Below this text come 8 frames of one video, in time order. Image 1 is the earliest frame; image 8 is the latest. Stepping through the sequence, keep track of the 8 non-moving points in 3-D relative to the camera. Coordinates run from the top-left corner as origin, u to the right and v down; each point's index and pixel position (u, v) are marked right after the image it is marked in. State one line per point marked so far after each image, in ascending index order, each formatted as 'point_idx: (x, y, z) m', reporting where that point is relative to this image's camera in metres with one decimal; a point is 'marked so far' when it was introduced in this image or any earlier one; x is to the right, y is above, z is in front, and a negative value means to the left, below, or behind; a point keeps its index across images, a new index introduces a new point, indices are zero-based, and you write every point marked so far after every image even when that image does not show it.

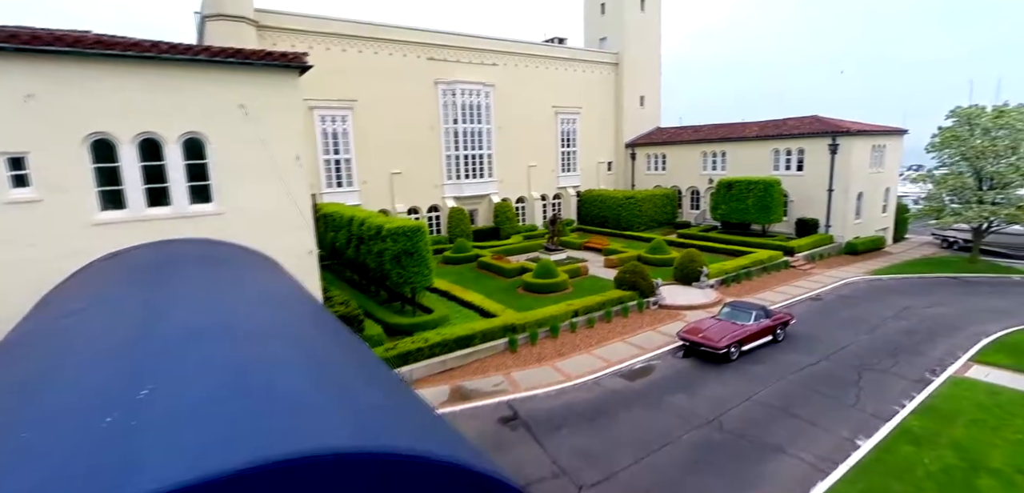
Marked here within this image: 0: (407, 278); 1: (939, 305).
0: (-3.7, -1.1, +17.3) m
1: (+17.4, -2.4, +19.6) m
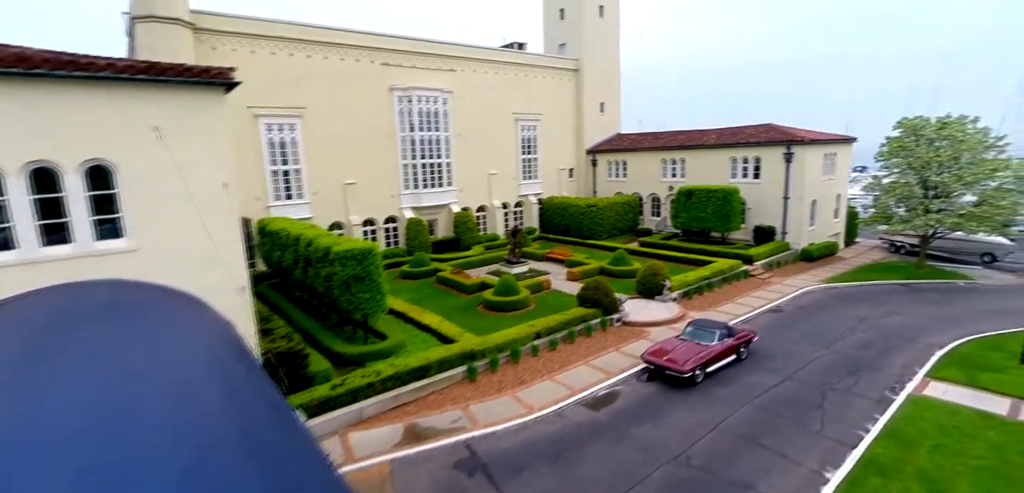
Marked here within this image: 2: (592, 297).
0: (-5.2, -1.9, +16.1) m
1: (+15.7, -2.8, +20.0) m
2: (+3.3, -2.1, +19.7) m
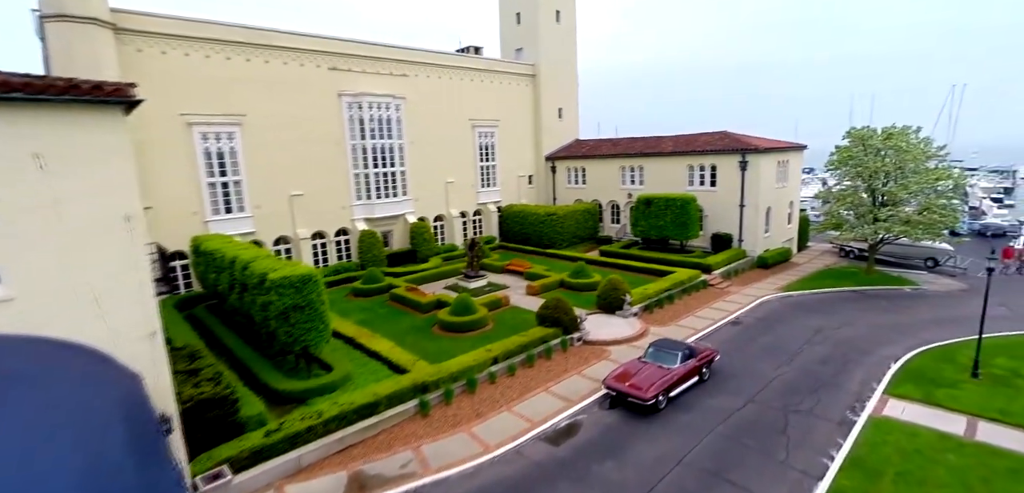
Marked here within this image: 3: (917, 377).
0: (-6.6, -2.7, +14.8) m
1: (+14.0, -3.3, +20.2) m
2: (+1.6, -2.7, +18.9) m
3: (+12.7, -4.1, +15.2) m
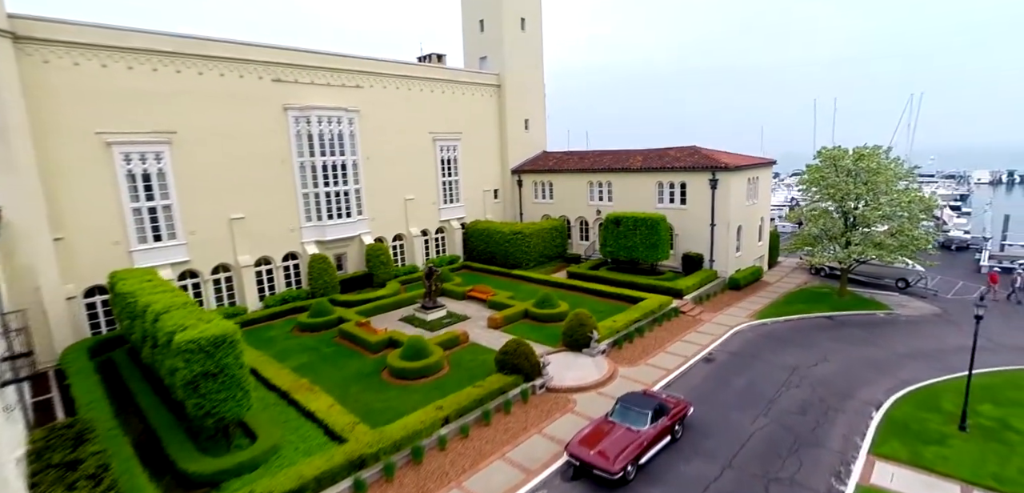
0: (-7.9, -4.2, +12.6) m
1: (+12.4, -4.5, +19.1) m
2: (0.0, -4.1, +17.2) m
3: (+11.4, -5.4, +14.1) m
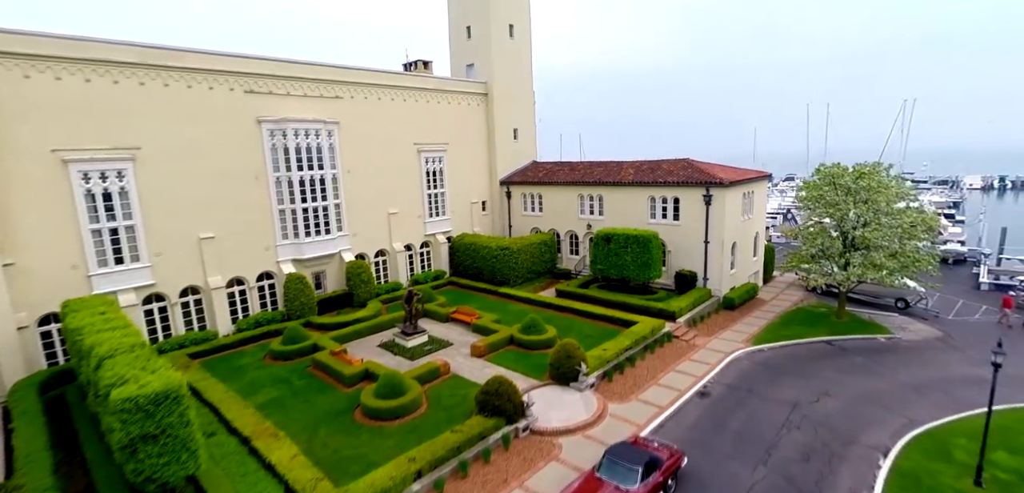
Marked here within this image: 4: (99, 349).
0: (-8.5, -5.3, +11.3) m
1: (+11.7, -5.6, +18.1) m
2: (-0.6, -5.2, +16.0) m
3: (+10.8, -6.4, +13.0) m
4: (-12.2, -3.0, +14.3) m
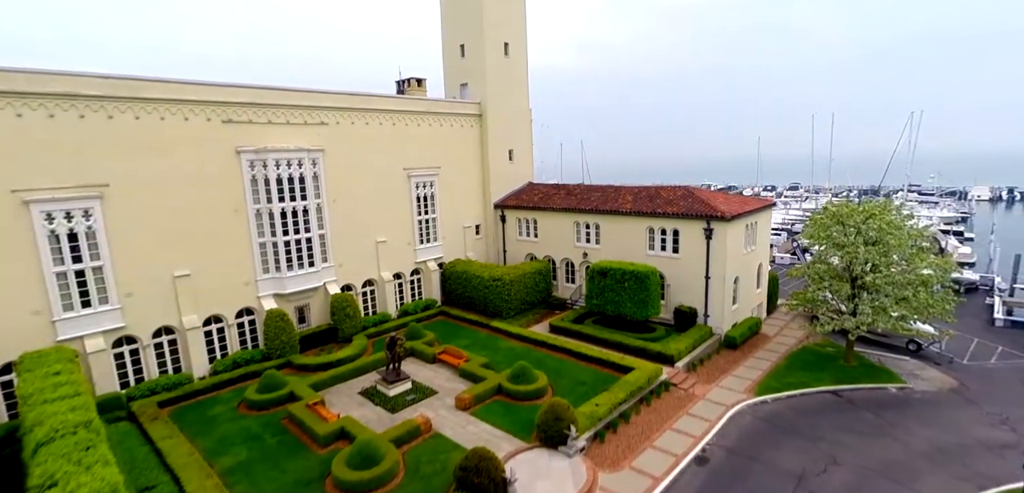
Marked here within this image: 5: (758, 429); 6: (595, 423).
0: (-9.1, -7.2, +10.1) m
1: (+11.1, -7.6, +16.8) m
2: (-1.2, -7.1, +14.8) m
3: (+10.2, -8.4, +11.7) m
4: (-12.8, -4.9, +13.1) m
5: (+9.8, -7.2, +19.3) m
6: (+3.2, -6.8, +18.7) m
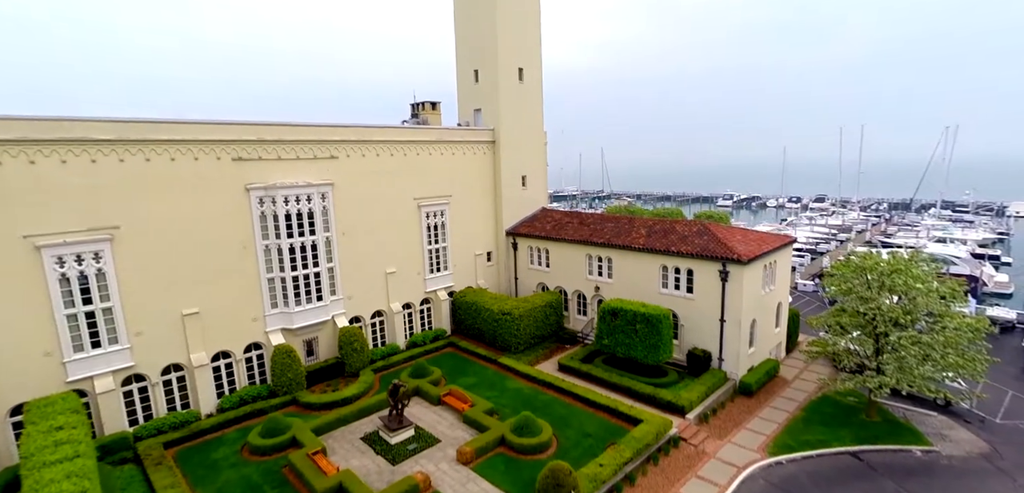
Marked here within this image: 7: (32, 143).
0: (-9.4, -9.2, +10.0) m
1: (+11.0, -9.9, +15.8) m
2: (-1.3, -9.3, +14.3) m
3: (+9.9, -10.7, +10.8) m
4: (-13.0, -6.9, +13.1) m
5: (+9.8, -9.5, +18.4) m
6: (+3.3, -9.0, +18.0) m
7: (-19.5, +4.2, +19.7) m
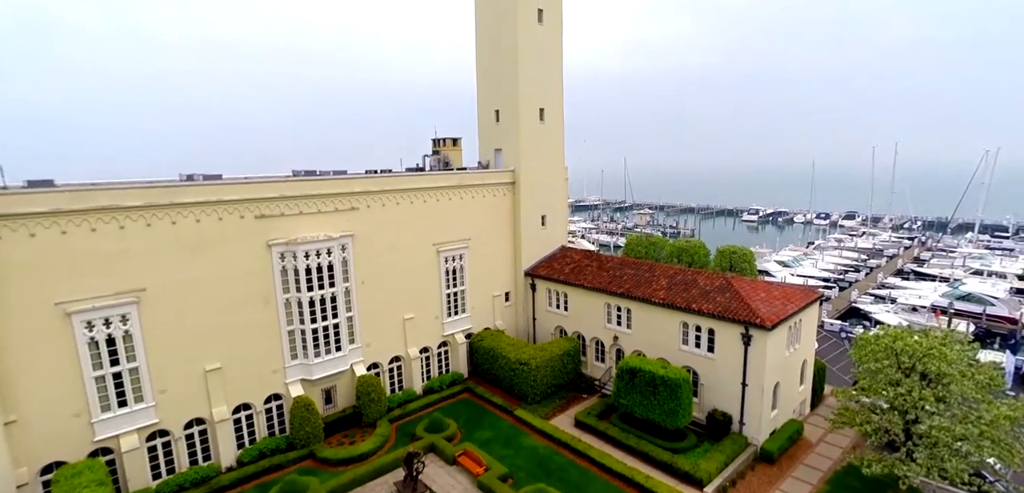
0: (-9.2, -12.2, +10.2) m
1: (+11.4, -13.2, +15.2) m
2: (-1.0, -12.4, +14.2) m
3: (+10.0, -14.0, +10.3) m
4: (-12.6, -9.8, +13.5) m
5: (+10.3, -12.8, +17.8) m
6: (+3.7, -12.2, +17.7) m
7: (-18.7, +1.3, +20.2) m
